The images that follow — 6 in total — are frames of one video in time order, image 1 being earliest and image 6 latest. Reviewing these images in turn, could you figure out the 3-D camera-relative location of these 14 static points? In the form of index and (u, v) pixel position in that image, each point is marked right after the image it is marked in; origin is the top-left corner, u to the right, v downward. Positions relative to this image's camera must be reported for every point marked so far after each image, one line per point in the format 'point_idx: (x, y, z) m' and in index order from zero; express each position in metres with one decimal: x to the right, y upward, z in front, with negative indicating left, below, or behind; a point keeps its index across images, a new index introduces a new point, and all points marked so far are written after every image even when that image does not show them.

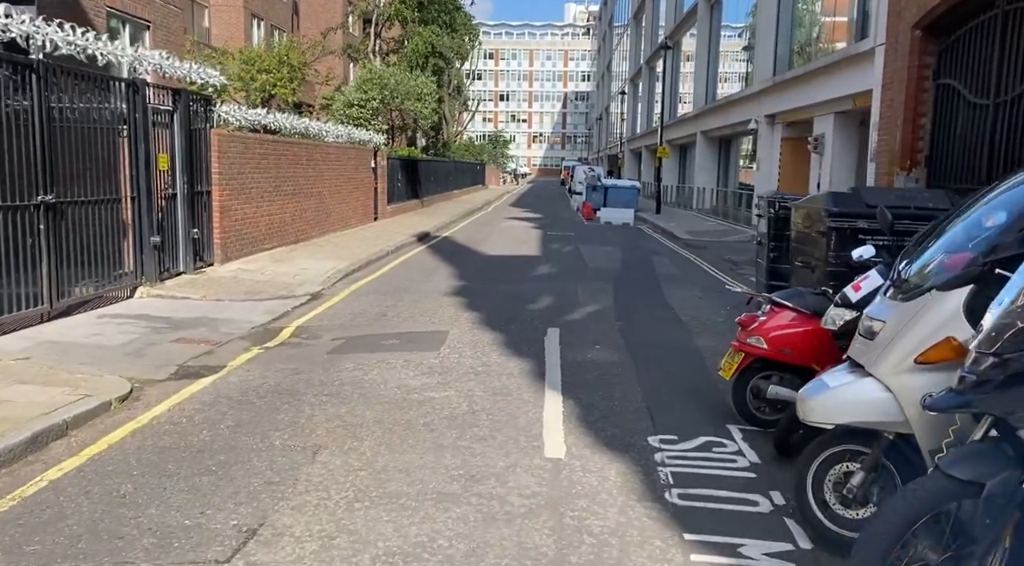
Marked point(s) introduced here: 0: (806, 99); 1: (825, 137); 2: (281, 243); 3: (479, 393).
0: (+7.4, +4.6, +18.0) m
1: (+7.4, +3.5, +16.9) m
2: (-4.9, +0.8, +15.1) m
3: (-0.3, -0.9, +6.0) m
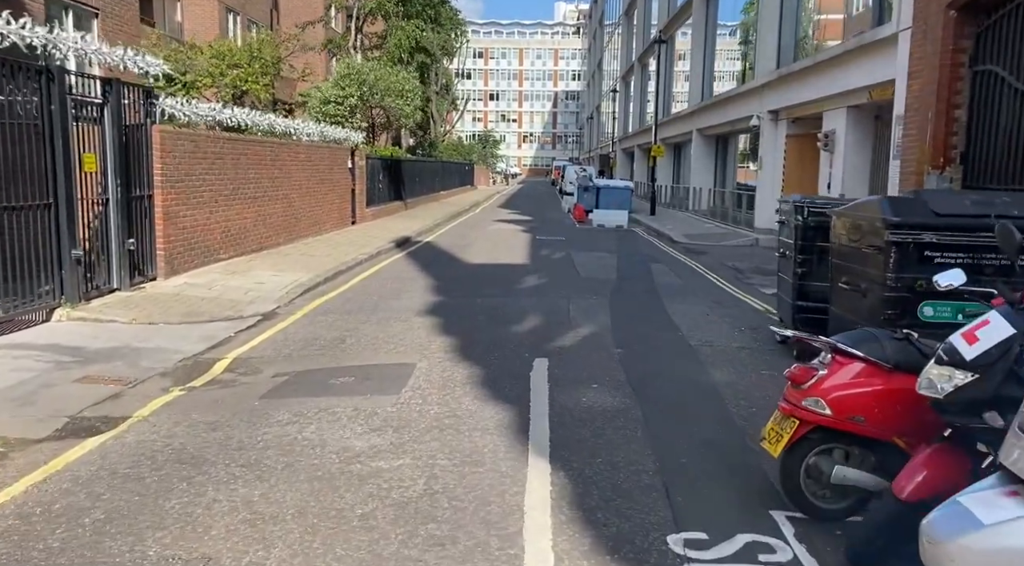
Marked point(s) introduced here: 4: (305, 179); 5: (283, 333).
0: (+7.0, +4.4, +16.7) m
1: (+7.1, +3.3, +15.6) m
2: (-5.2, +0.6, +13.7) m
3: (-0.4, -1.1, +4.6) m
4: (-5.0, +2.5, +17.2) m
5: (-2.7, -0.6, +8.4) m
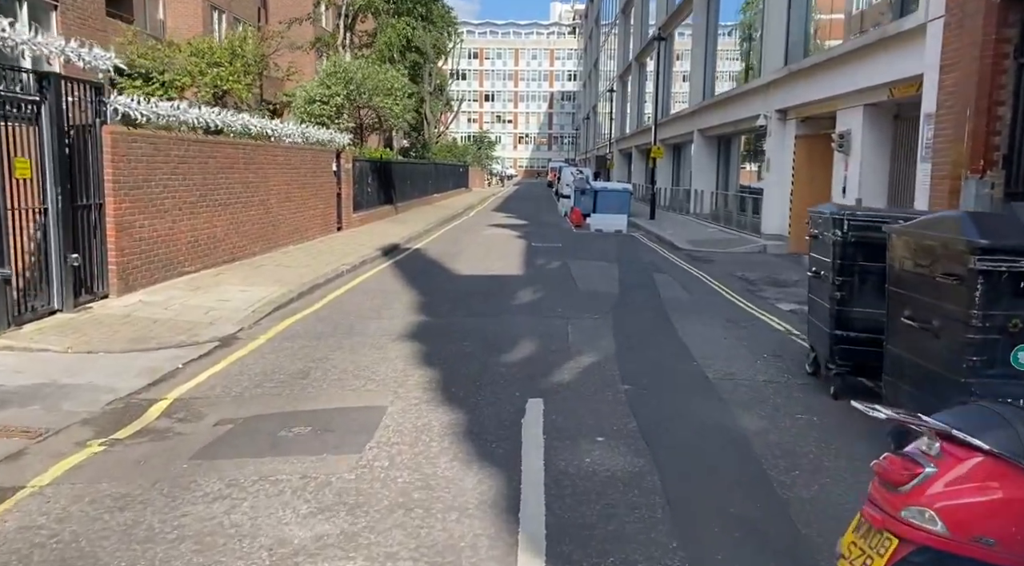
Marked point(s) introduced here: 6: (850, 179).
0: (+6.9, +4.2, +15.7) m
1: (+6.9, +3.1, +14.6) m
2: (-5.3, +0.3, +12.6) m
3: (-0.5, -1.4, +3.5) m
4: (-5.1, +2.3, +16.1) m
5: (-2.8, -0.8, +7.4) m
6: (+7.0, +2.2, +14.8) m
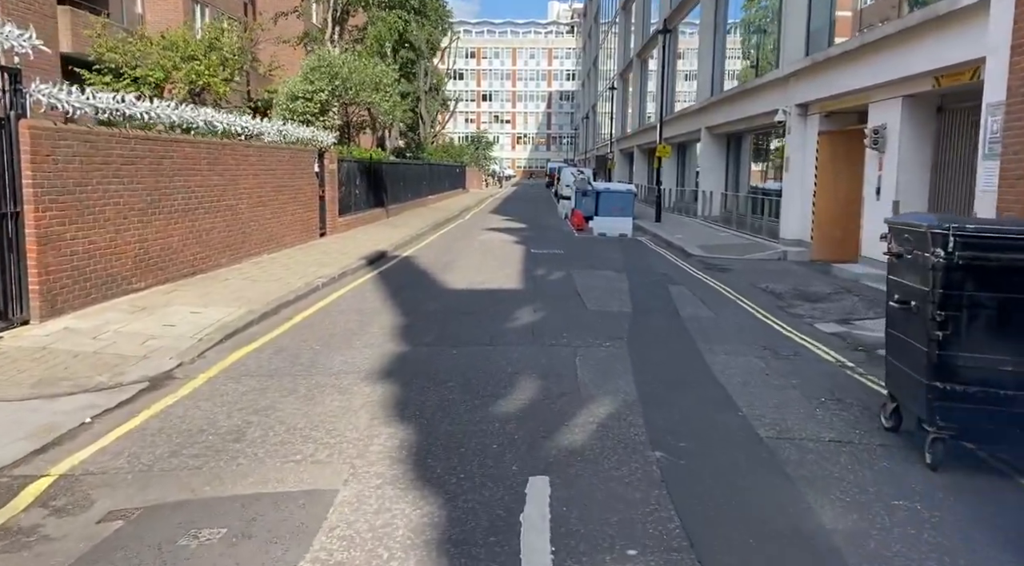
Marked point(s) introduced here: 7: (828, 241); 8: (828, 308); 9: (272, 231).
0: (+6.8, +4.0, +14.2) m
1: (+6.9, +2.8, +13.1) m
2: (-5.4, +0.1, +11.0) m
3: (-0.5, -1.6, +2.0) m
4: (-5.2, +2.0, +14.6) m
5: (-2.8, -1.1, +5.8) m
6: (+6.9, +1.9, +13.3) m
7: (+7.3, +1.0, +16.5) m
8: (+4.9, -0.4, +11.1) m
9: (-5.2, +1.1, +15.6) m
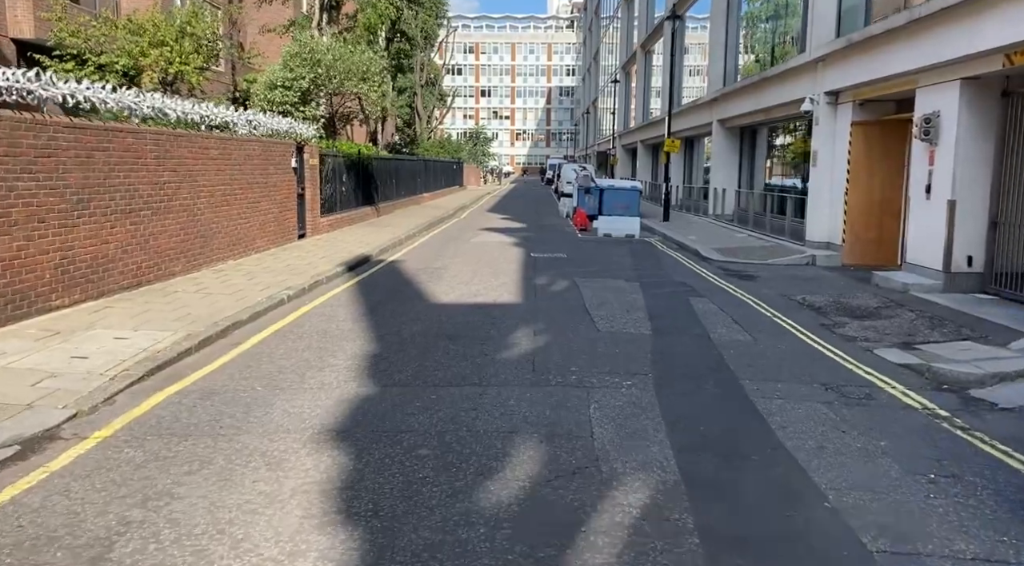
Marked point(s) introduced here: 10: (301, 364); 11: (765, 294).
0: (+6.8, +3.8, +12.5) m
1: (+6.8, +2.6, +11.4) m
2: (-5.4, -0.1, +9.3) m
3: (-0.6, -1.8, +0.3) m
4: (-5.2, +1.8, +12.9) m
5: (-2.9, -1.3, +4.1) m
6: (+6.9, +1.8, +11.6) m
7: (+7.2, +0.8, +14.8) m
8: (+4.9, -0.6, +9.4) m
9: (-5.2, +0.9, +13.8) m
10: (-2.1, -0.8, +7.2) m
11: (+4.2, -0.2, +11.8) m
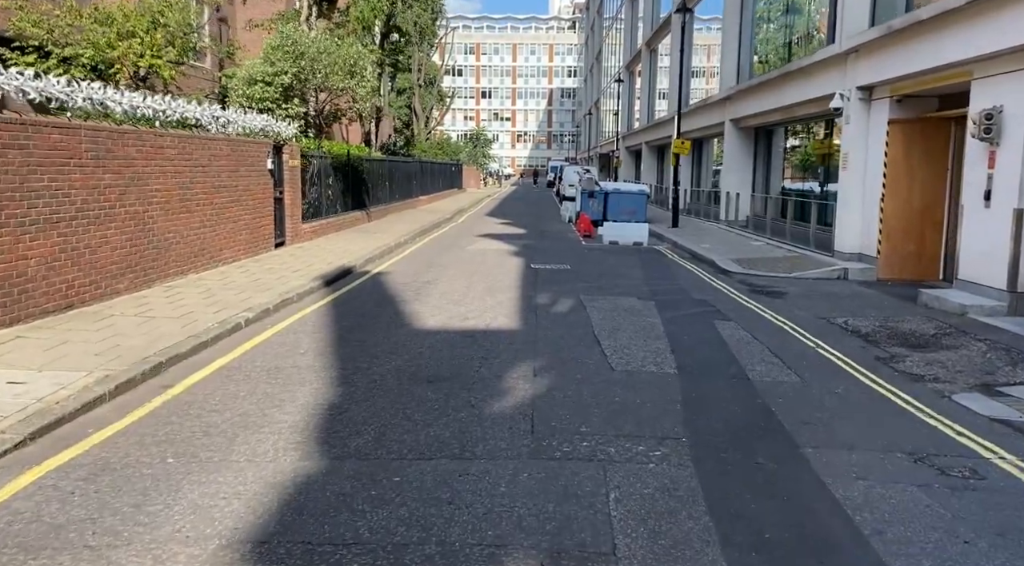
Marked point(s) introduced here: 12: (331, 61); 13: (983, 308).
0: (+6.7, +3.5, +10.9) m
1: (+6.8, +2.4, +9.8) m
2: (-5.5, -0.4, +7.8) m
3: (-0.6, -2.1, -1.3) m
4: (-5.3, +1.6, +11.4) m
5: (-2.9, -1.5, +2.6) m
6: (+6.8, +1.5, +10.1) m
7: (+7.2, +0.5, +13.3) m
8: (+4.8, -0.9, +7.8) m
9: (-5.3, +0.7, +12.3) m
10: (-2.1, -1.1, +5.6) m
11: (+4.1, -0.5, +10.3) m
12: (-4.9, +6.0, +19.4) m
13: (+6.4, -0.3, +9.8) m
